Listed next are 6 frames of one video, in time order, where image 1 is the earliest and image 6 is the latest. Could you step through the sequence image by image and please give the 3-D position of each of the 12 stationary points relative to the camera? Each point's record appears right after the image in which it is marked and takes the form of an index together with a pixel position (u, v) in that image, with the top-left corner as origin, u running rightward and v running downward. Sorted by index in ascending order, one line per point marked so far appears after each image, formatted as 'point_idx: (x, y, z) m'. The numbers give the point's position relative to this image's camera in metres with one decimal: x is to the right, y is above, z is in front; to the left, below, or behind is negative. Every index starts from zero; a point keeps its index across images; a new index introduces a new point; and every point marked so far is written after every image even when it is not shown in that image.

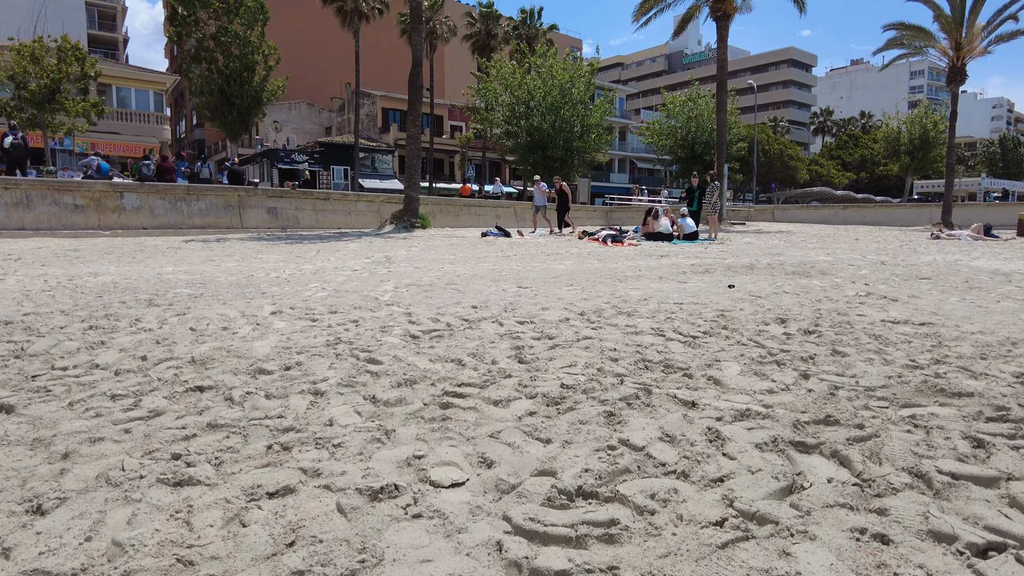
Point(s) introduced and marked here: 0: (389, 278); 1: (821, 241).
0: (-1.4, +0.1, +7.7) m
1: (+7.6, +1.2, +16.4) m
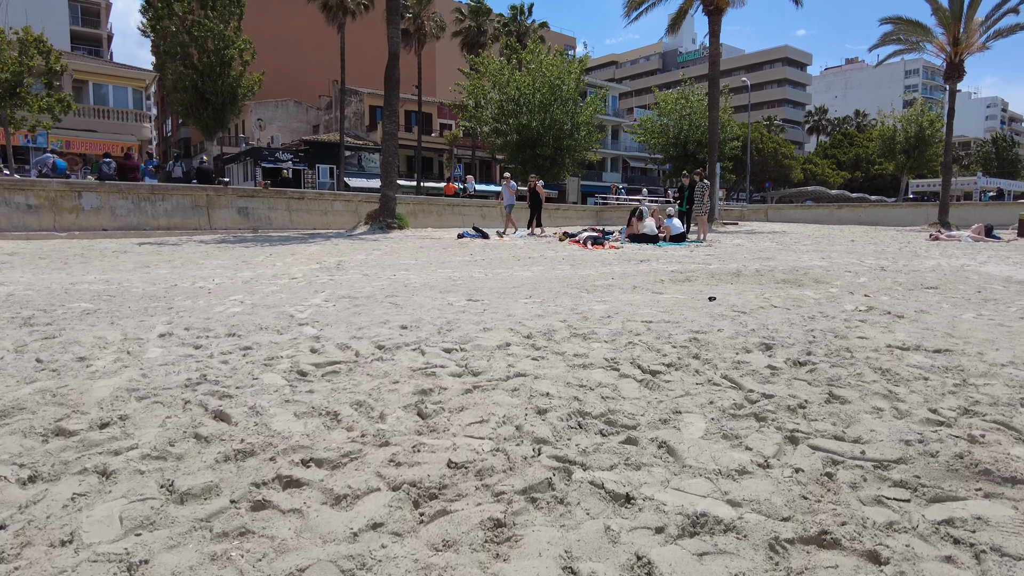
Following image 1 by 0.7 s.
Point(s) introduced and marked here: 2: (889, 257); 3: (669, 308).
0: (-1.9, 0.0, +6.8) m
1: (+7.1, +1.0, +15.5) m
2: (+6.0, +0.5, +10.6) m
3: (+1.3, -0.2, +5.6) m
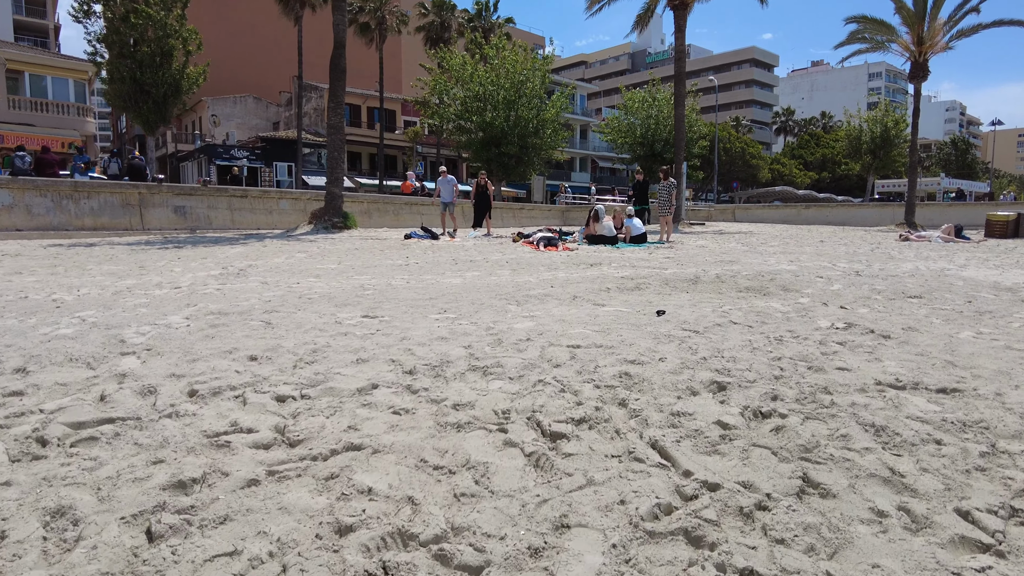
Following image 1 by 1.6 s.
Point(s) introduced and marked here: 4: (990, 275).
0: (-2.6, -0.1, +5.6) m
1: (+6.0, +1.0, +14.7) m
2: (+5.1, +0.4, +9.7) m
3: (+0.6, -0.3, +4.5) m
4: (+5.6, +0.2, +7.8) m
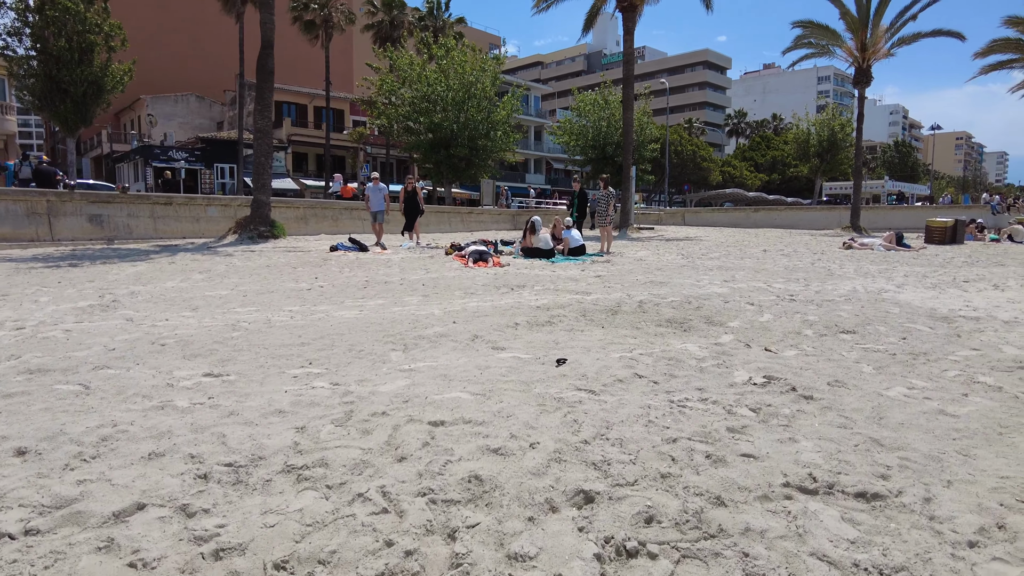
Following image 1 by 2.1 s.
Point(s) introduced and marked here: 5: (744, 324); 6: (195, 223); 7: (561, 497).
0: (-3.5, -0.5, +4.7) m
1: (+4.6, +0.7, +14.3) m
2: (+4.0, +0.1, +9.3) m
3: (-0.1, -0.6, +3.8) m
4: (+4.6, -0.1, +7.4) m
5: (+2.1, -0.3, +5.9) m
6: (-9.4, +1.9, +19.8) m
7: (+0.2, -0.8, +2.4) m
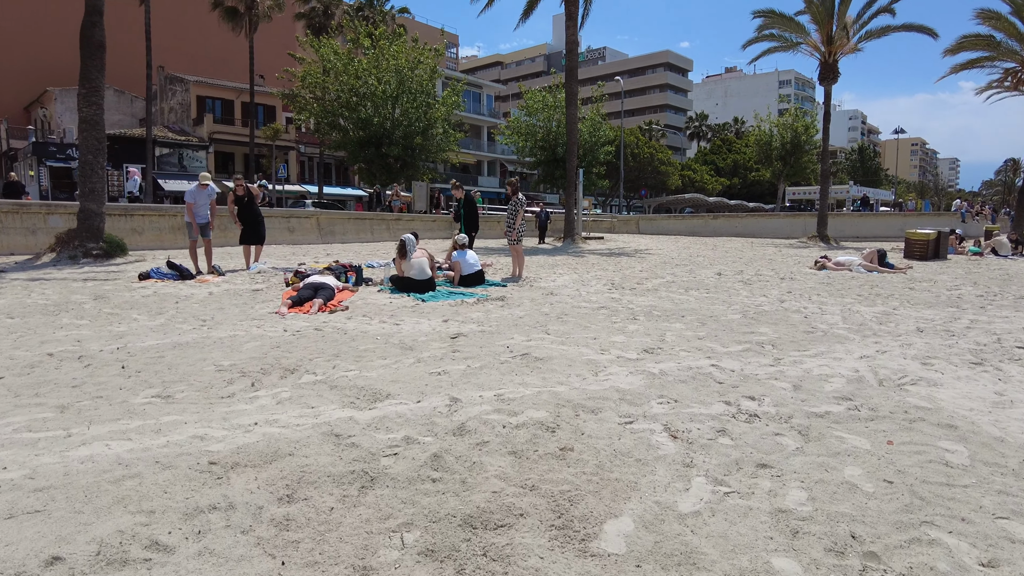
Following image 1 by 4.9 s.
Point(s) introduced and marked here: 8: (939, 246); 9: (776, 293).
0: (-5.0, -1.1, +1.0) m
1: (+2.6, +0.1, +11.0) m
2: (+2.2, -0.5, +5.9) m
3: (-1.6, -1.2, +0.3) m
4: (+3.0, -0.7, +4.1) m
5: (+0.5, -0.9, +2.4) m
6: (-11.7, +1.2, +15.8) m
7: (-1.2, -1.3, -1.1) m
8: (+11.6, +1.1, +18.0) m
9: (+3.9, 0.0, +9.6) m
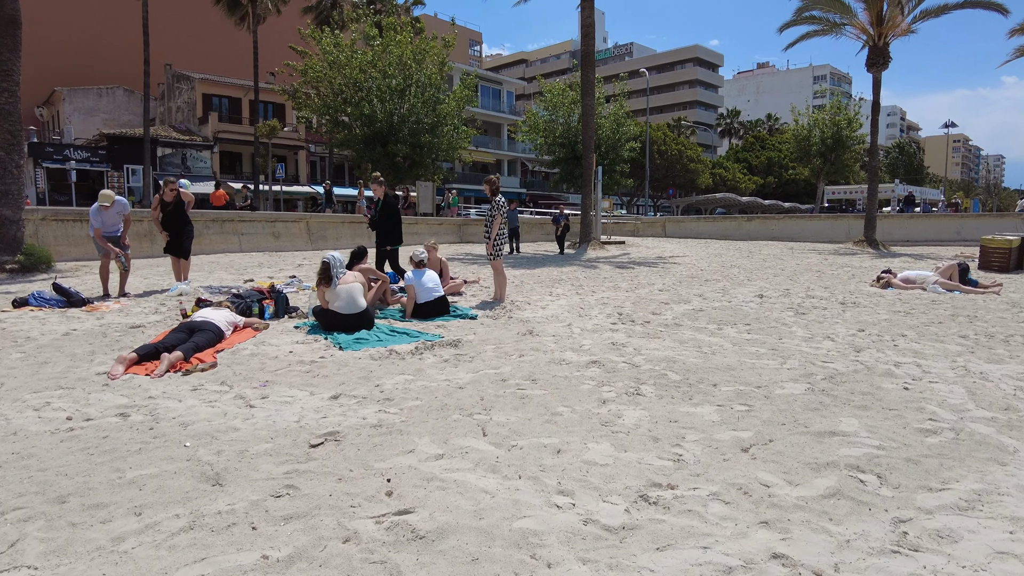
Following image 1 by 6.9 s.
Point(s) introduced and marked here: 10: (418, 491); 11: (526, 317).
0: (-5.7, -1.4, -1.3) m
1: (+2.3, -0.3, +8.4) m
2: (+1.7, -0.8, +3.3) m
3: (-2.4, -1.6, -2.1) m
4: (+2.4, -1.1, +1.5) m
5: (-0.2, -1.3, -0.1) m
6: (-11.8, +0.9, +13.8) m
7: (-2.1, -1.7, -3.6) m
8: (+11.6, +0.7, +15.0) m
9: (+3.5, -0.4, +6.9) m
10: (-0.4, -0.9, +2.9) m
11: (+0.2, -0.3, +7.9) m
